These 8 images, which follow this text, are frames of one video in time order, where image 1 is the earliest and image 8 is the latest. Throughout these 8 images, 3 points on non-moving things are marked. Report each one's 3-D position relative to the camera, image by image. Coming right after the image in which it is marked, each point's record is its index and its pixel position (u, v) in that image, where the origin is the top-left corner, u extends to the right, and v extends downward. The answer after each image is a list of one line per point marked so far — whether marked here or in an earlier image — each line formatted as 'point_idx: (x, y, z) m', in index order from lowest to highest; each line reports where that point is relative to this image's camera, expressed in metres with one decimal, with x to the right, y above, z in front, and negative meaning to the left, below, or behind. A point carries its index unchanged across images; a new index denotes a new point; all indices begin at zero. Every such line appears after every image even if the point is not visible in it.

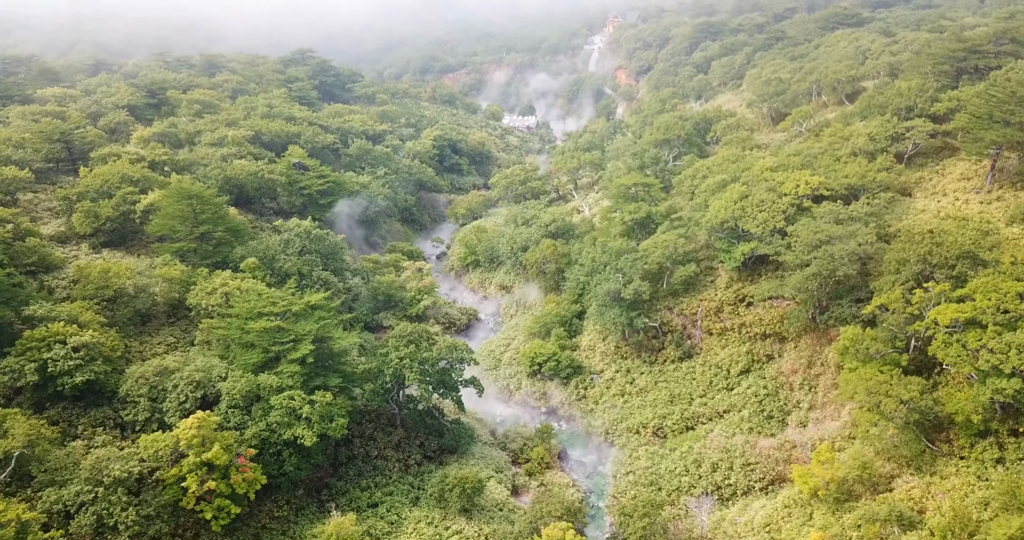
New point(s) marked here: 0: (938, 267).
0: (+15.7, +0.1, +19.7) m
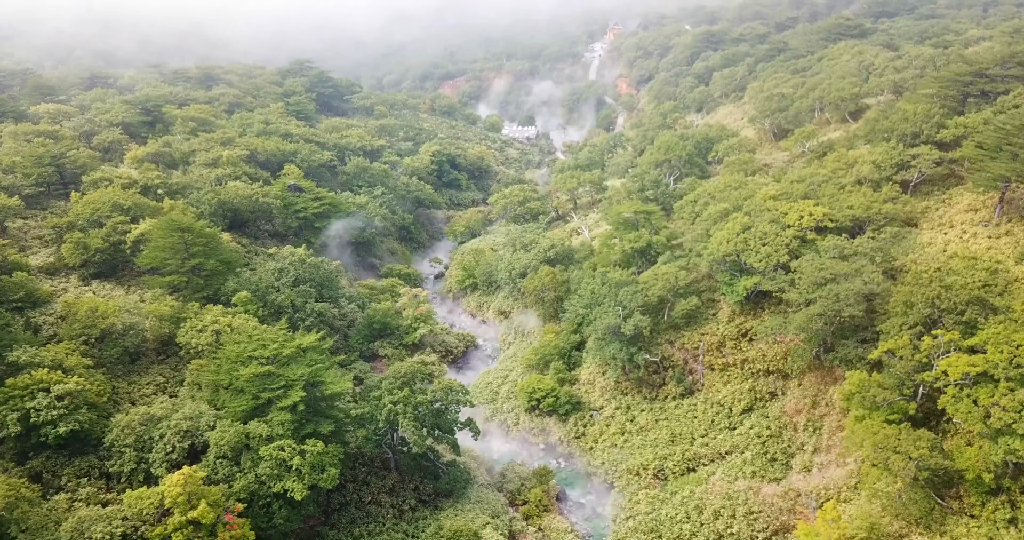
0: (+15.6, -1.5, +19.2) m
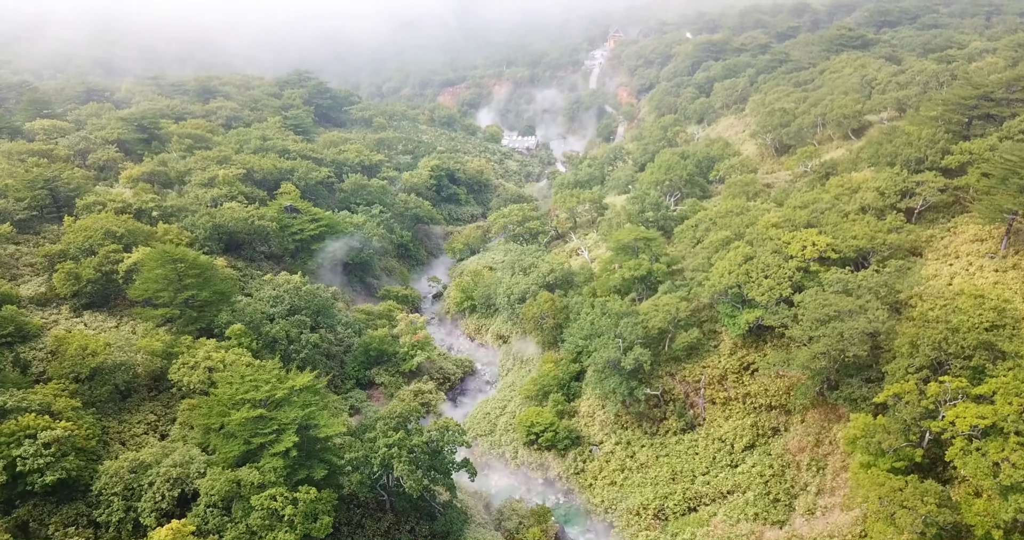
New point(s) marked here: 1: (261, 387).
0: (+15.5, -3.0, +18.8) m
1: (-9.3, -4.4, +19.9) m
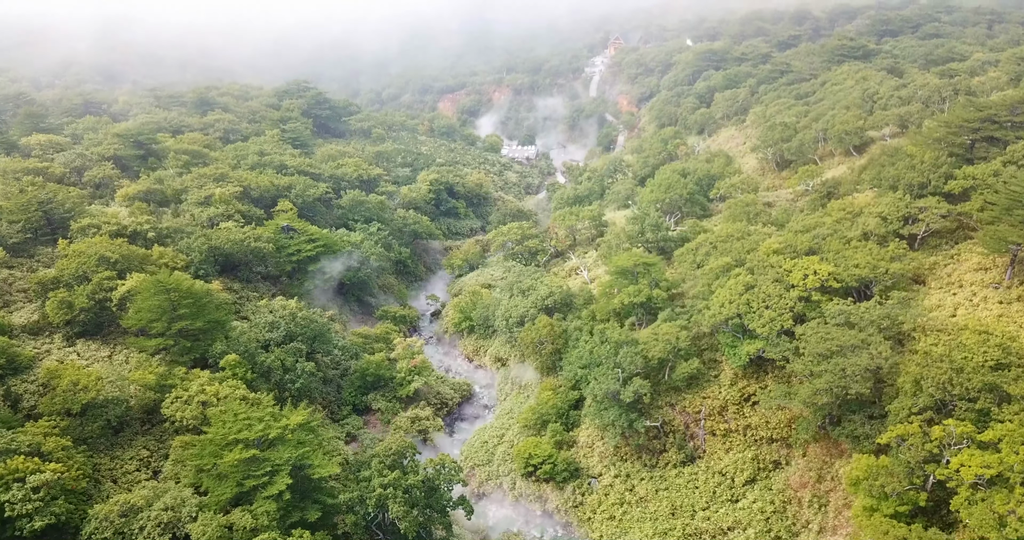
0: (+15.4, -4.4, +18.5) m
1: (-9.4, -5.7, +19.6) m
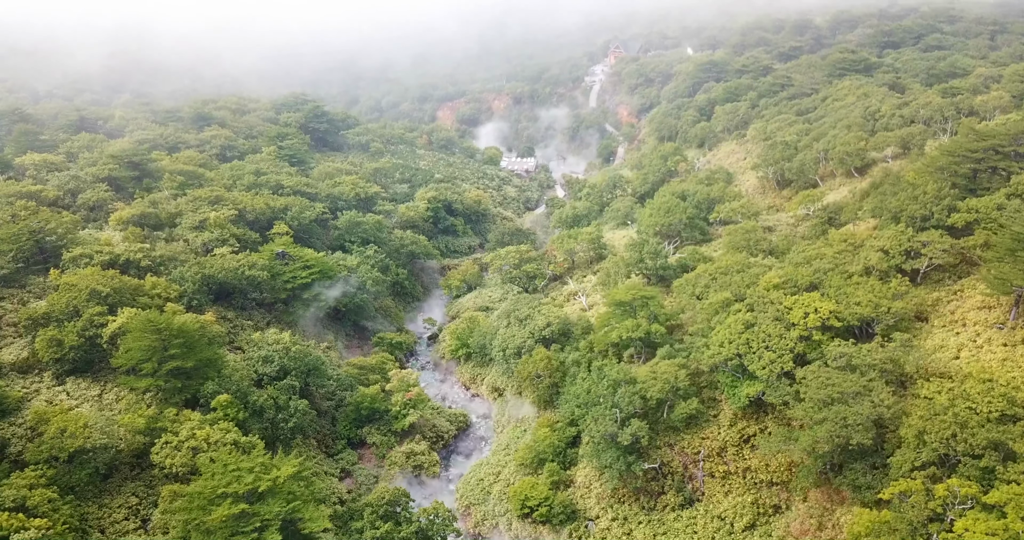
0: (+15.2, -6.2, +18.1) m
1: (-9.6, -7.5, +19.2) m
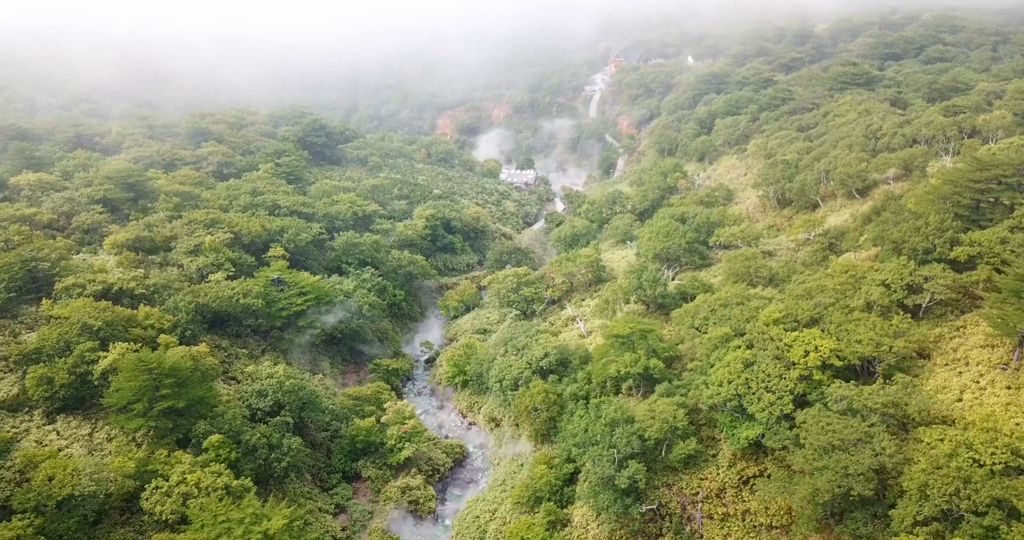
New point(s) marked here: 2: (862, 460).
0: (+15.0, -7.9, +17.7) m
1: (-9.8, -9.2, +18.9) m
2: (+13.0, -7.1, +19.9) m
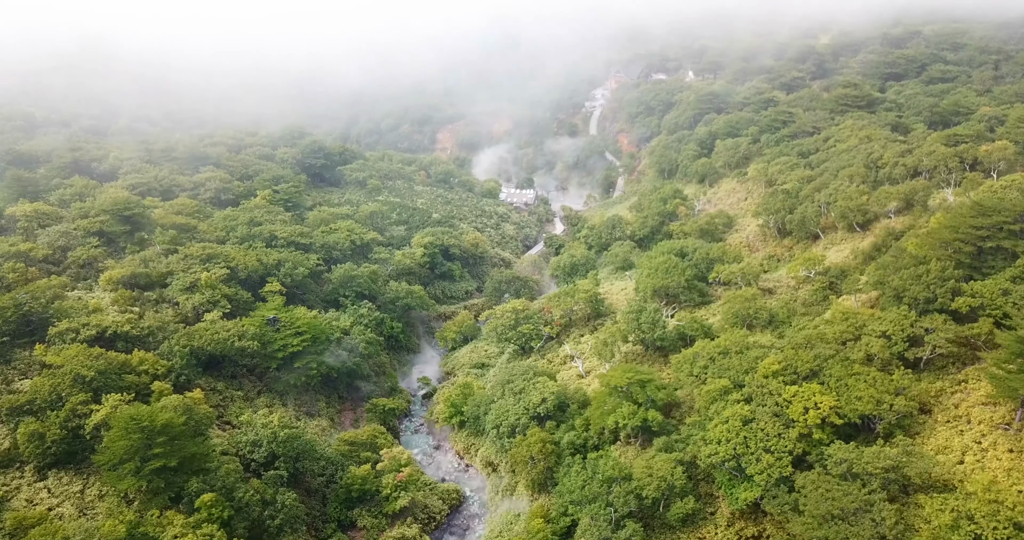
0: (+14.8, -10.5, +17.4) m
1: (-10.0, -11.6, +18.6) m
2: (+12.8, -9.7, +19.6) m
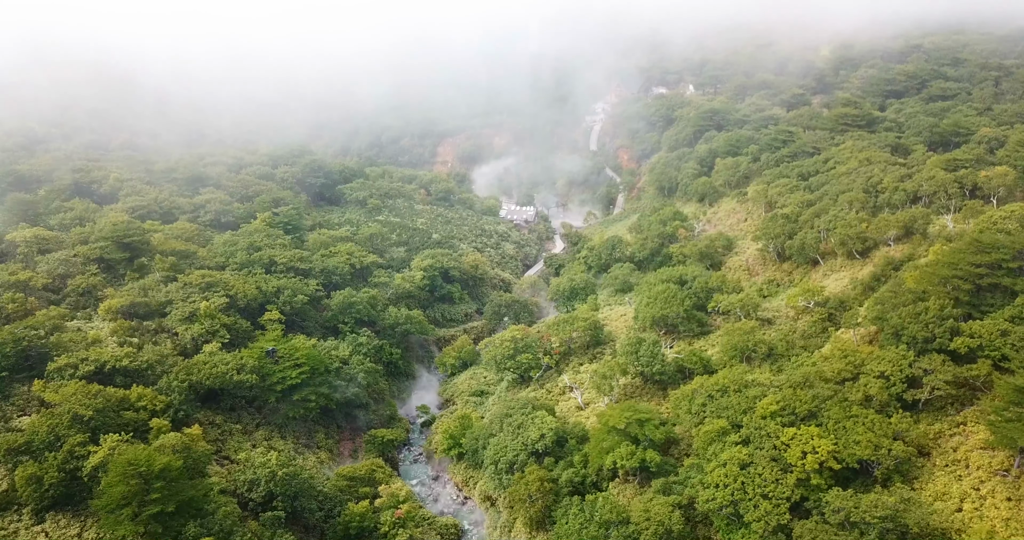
0: (+14.7, -12.5, +17.4) m
1: (-10.1, -13.6, +18.6) m
2: (+12.6, -11.6, +19.5) m
